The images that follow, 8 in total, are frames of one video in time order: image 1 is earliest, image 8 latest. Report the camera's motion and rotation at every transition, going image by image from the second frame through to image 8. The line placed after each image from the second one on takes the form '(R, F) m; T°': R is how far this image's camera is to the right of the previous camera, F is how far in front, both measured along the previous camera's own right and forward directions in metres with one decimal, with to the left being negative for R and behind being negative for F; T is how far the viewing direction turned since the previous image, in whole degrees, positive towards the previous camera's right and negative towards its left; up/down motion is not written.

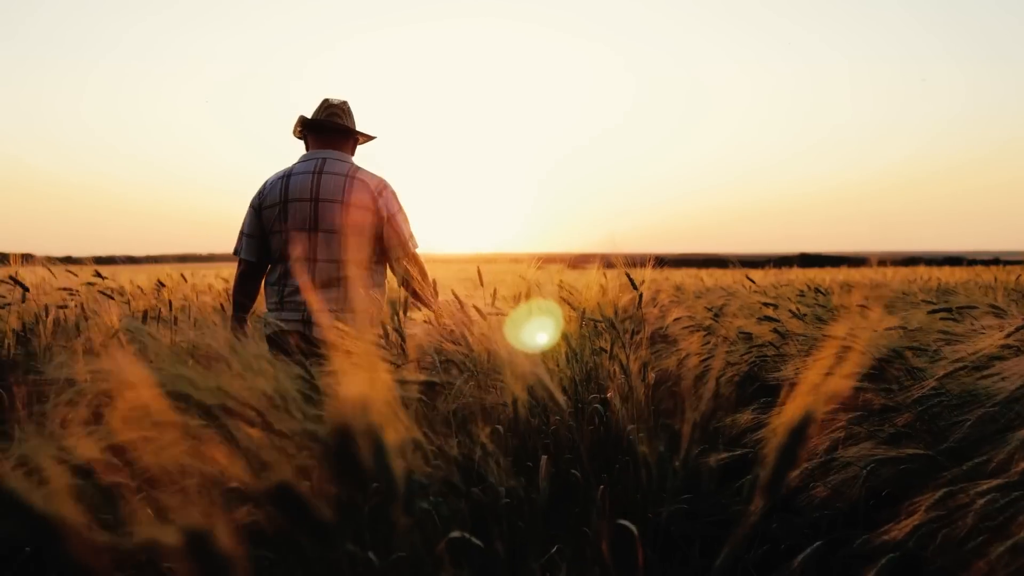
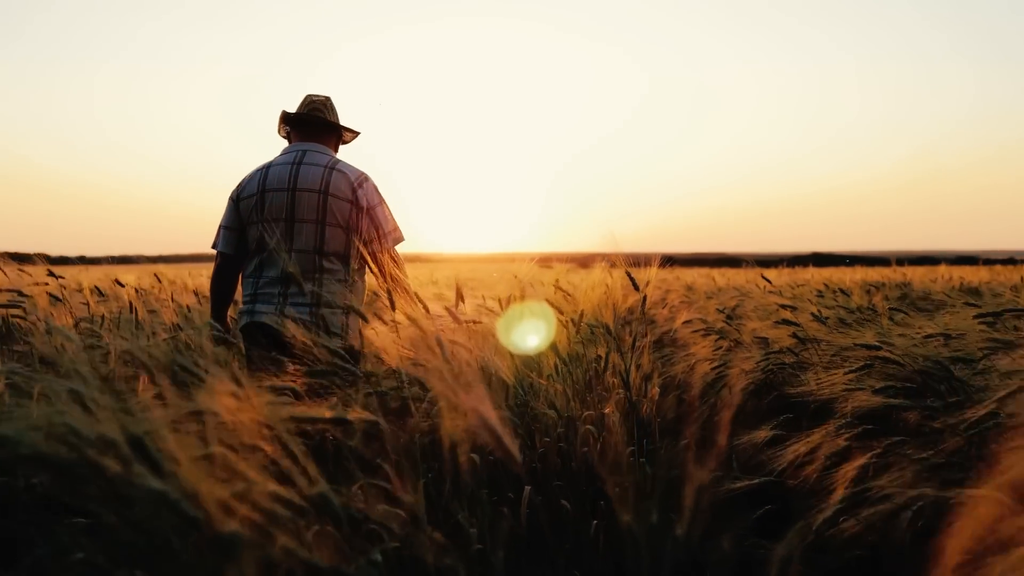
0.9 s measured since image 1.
(+0.1, +0.4) m; -1°
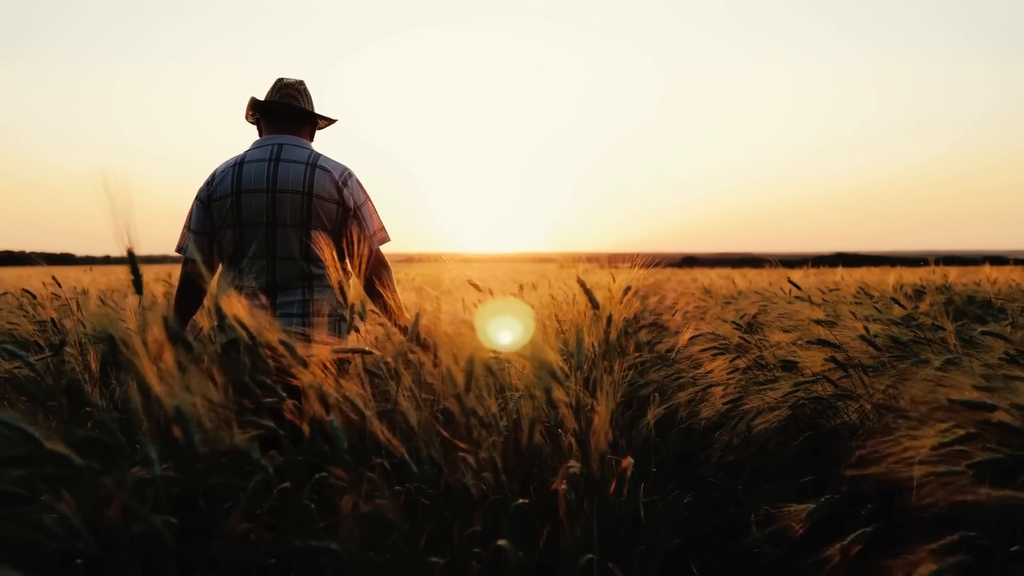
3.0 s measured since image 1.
(+0.2, +0.9) m; -1°
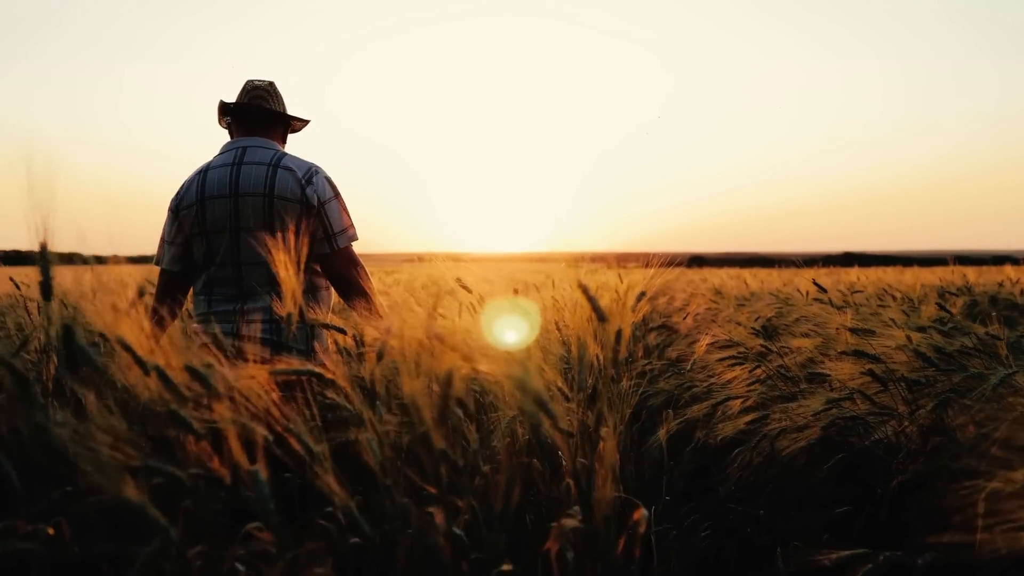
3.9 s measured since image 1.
(0.0, +0.3) m; 0°
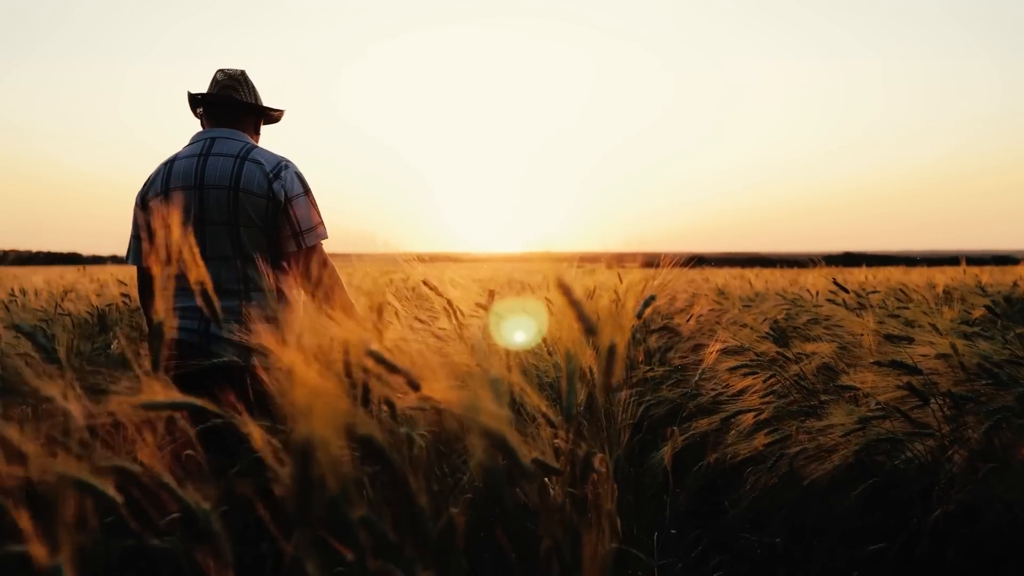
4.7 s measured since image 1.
(0.0, +0.4) m; 0°
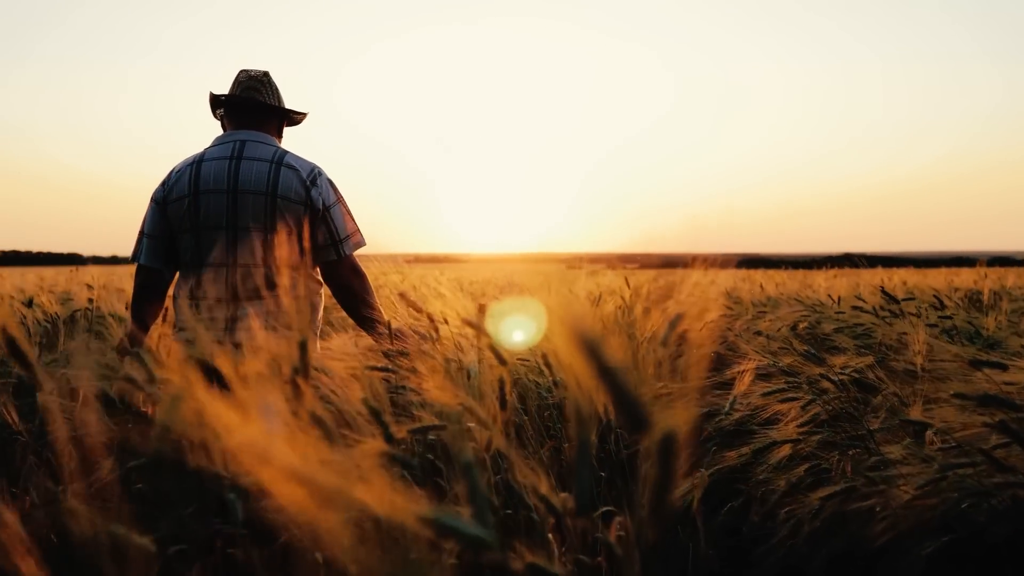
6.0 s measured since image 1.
(0.0, +0.4) m; 0°
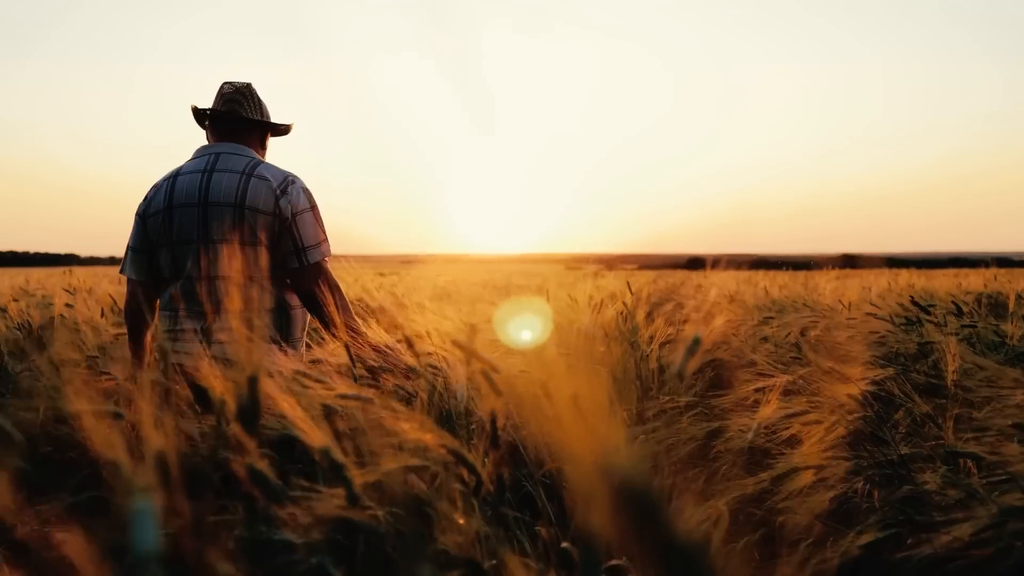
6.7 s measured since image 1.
(0.0, +0.2) m; 0°
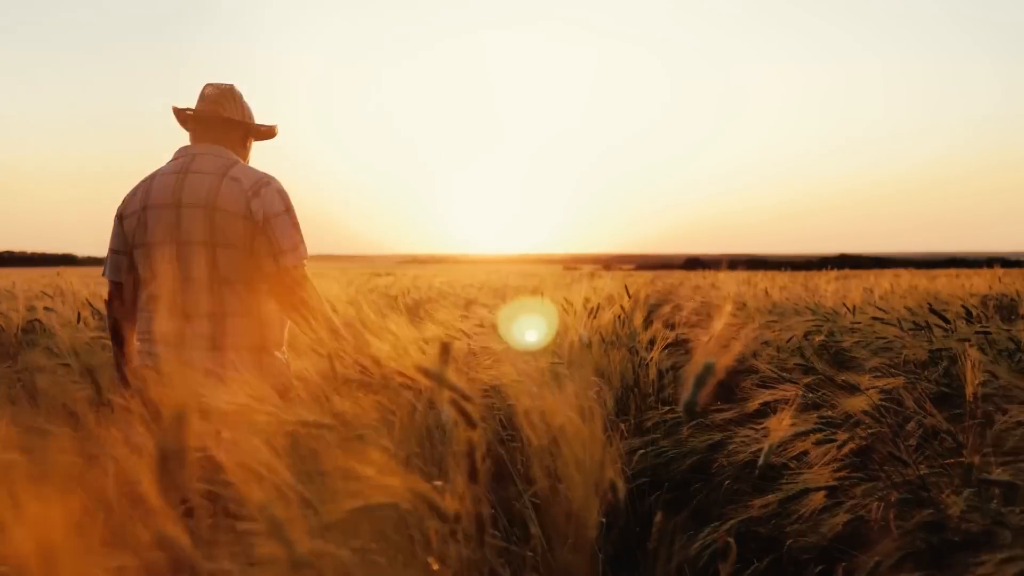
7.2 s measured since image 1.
(0.0, +0.2) m; 0°
